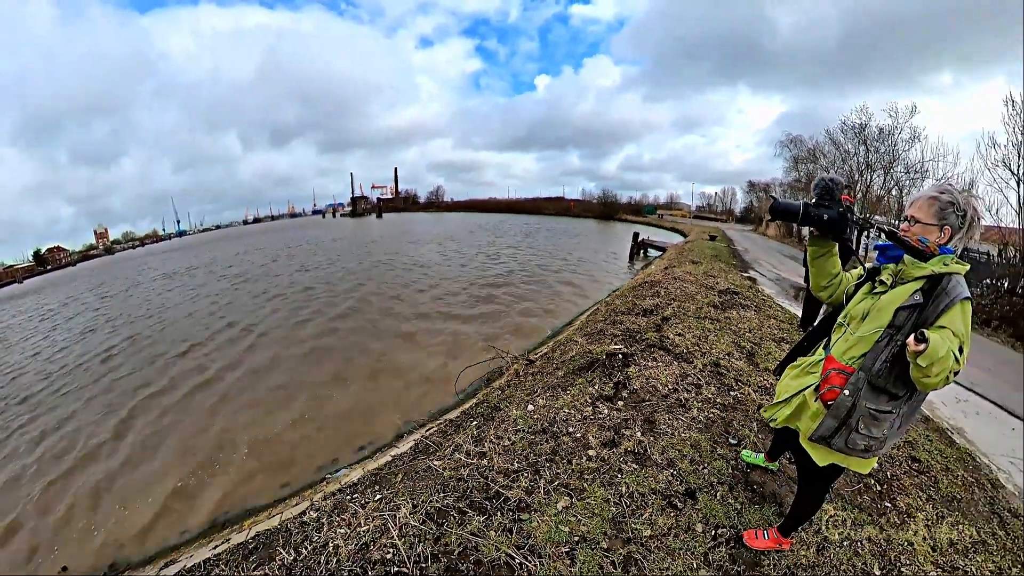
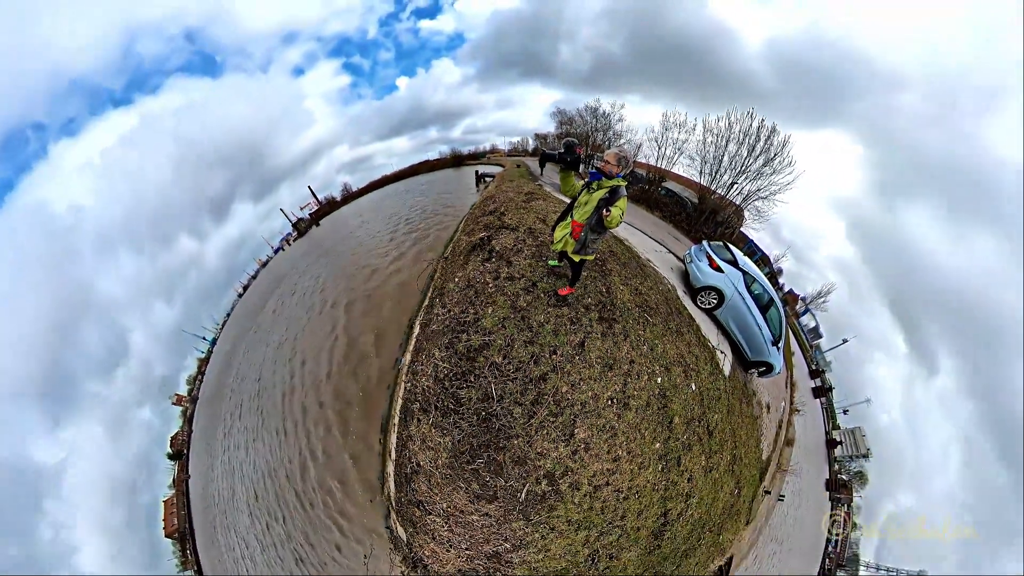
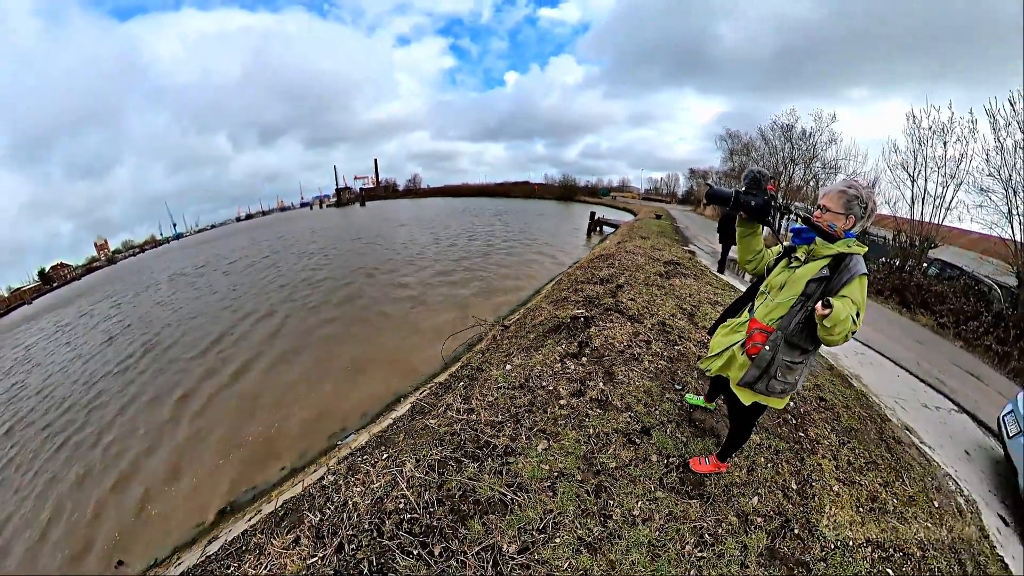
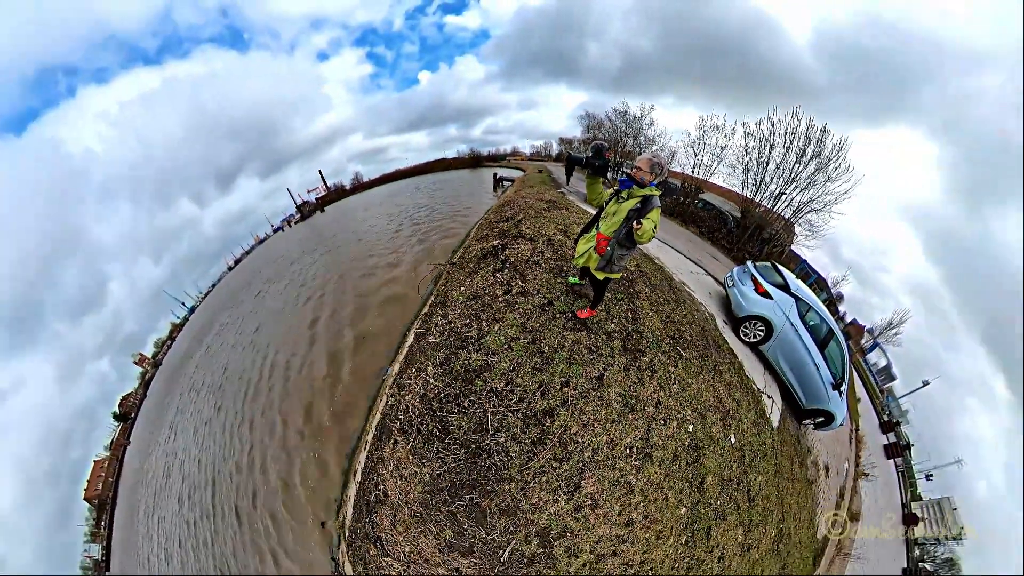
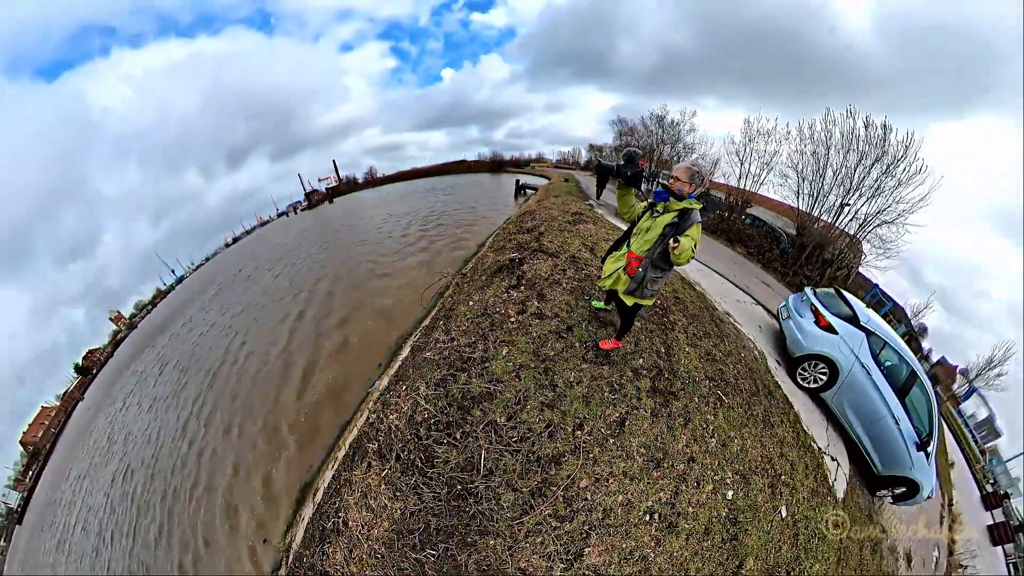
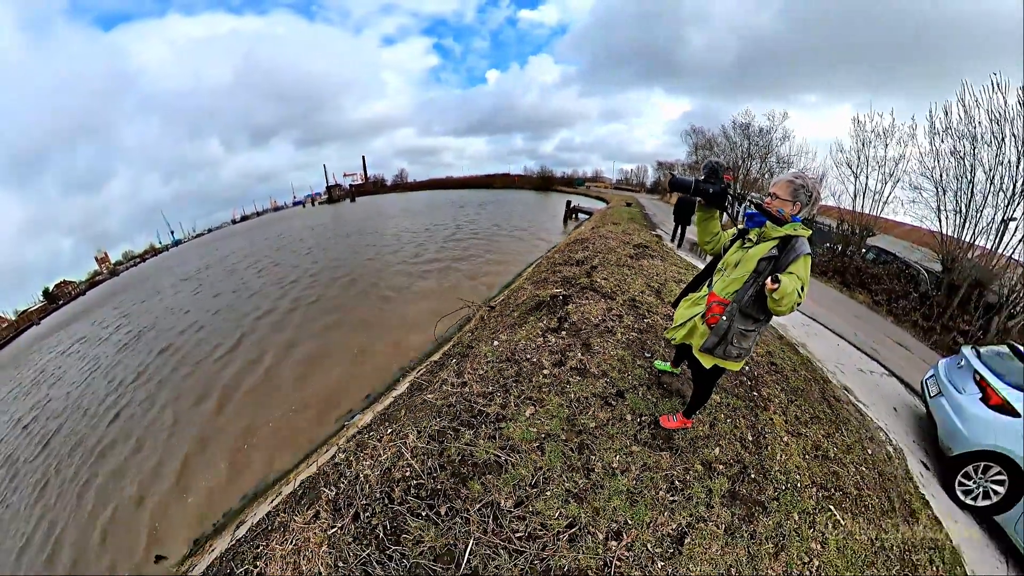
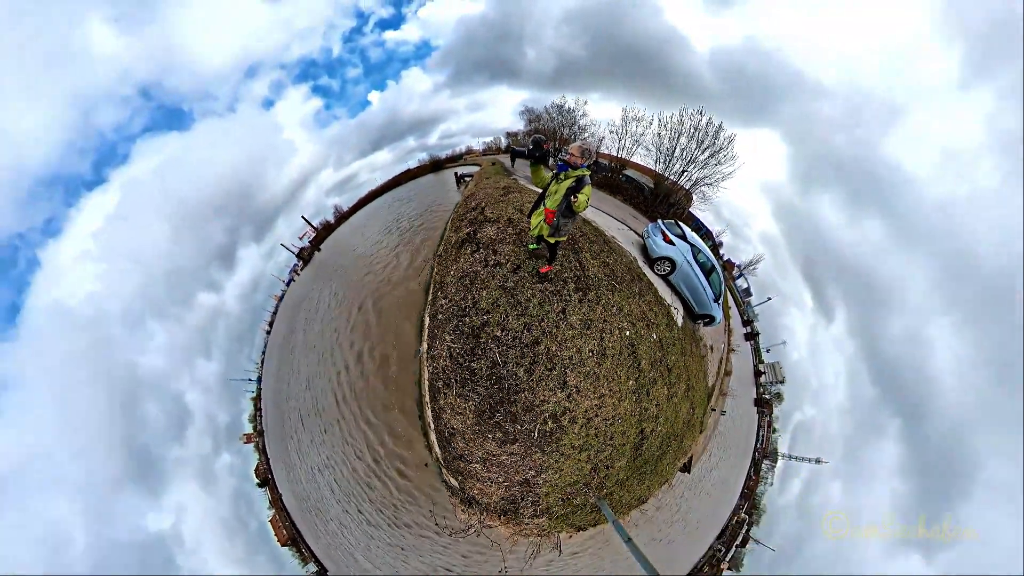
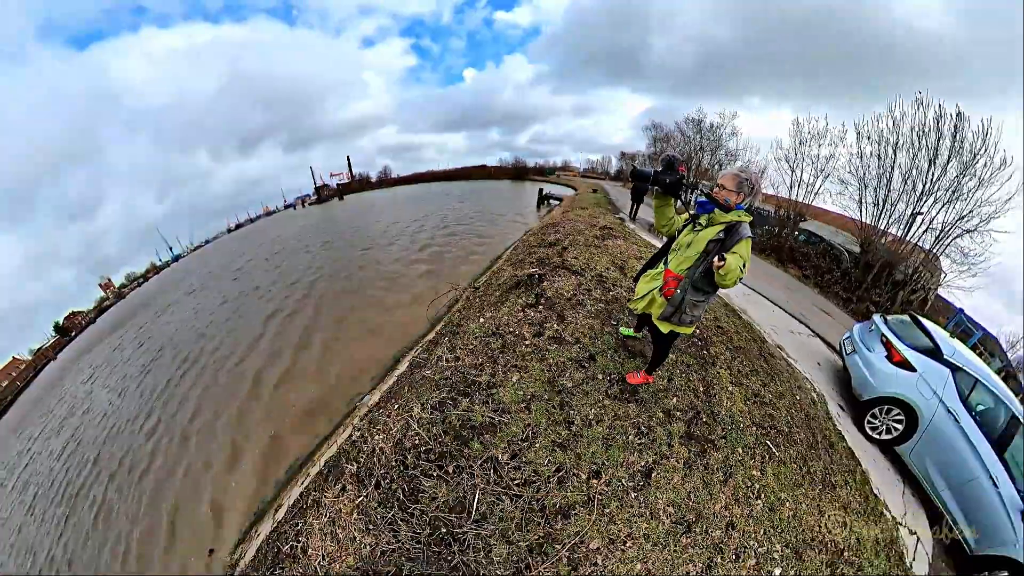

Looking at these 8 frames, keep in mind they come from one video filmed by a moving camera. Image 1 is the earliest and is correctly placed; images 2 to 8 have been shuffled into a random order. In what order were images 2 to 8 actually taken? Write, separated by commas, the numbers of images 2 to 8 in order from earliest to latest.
3, 6, 8, 5, 4, 2, 7
